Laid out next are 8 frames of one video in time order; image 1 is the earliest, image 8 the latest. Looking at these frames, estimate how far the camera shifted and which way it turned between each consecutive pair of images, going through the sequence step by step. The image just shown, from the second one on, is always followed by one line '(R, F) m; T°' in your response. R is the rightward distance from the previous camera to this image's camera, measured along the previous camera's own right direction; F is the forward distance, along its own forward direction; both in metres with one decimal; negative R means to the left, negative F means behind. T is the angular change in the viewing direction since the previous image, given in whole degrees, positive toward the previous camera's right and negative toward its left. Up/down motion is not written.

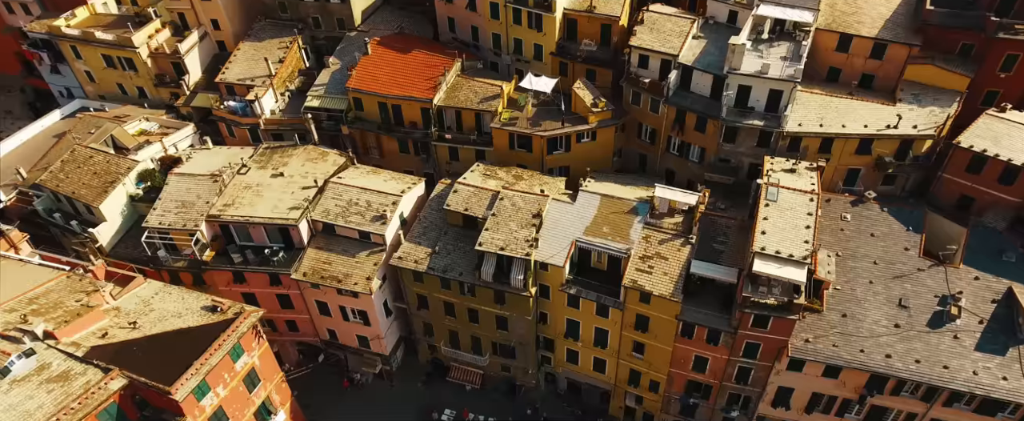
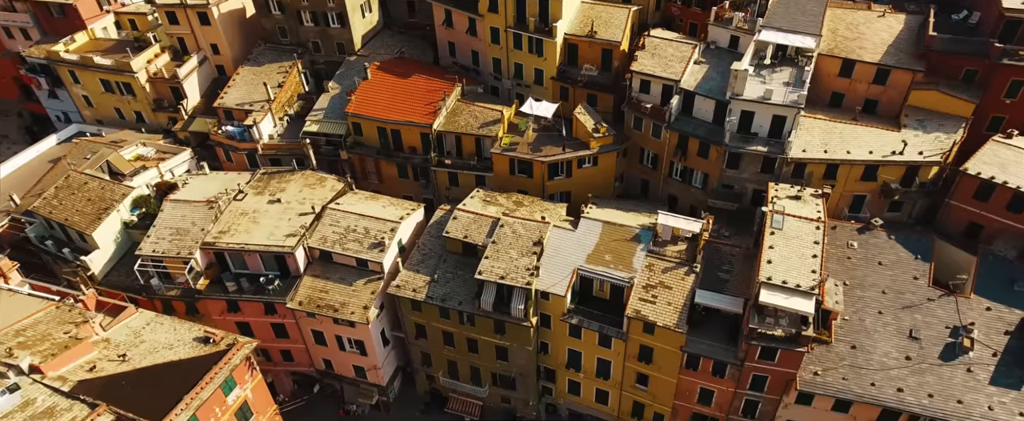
(0.0, +0.8) m; 0°
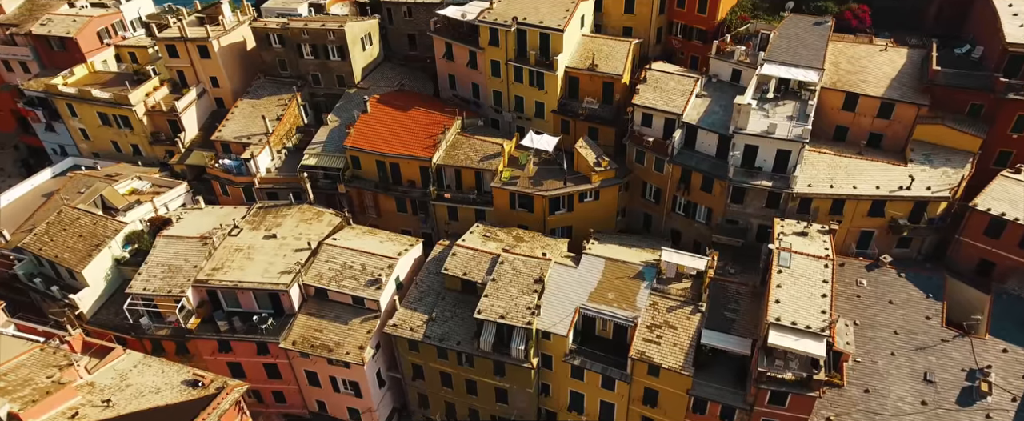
(0.0, +1.1) m; 0°
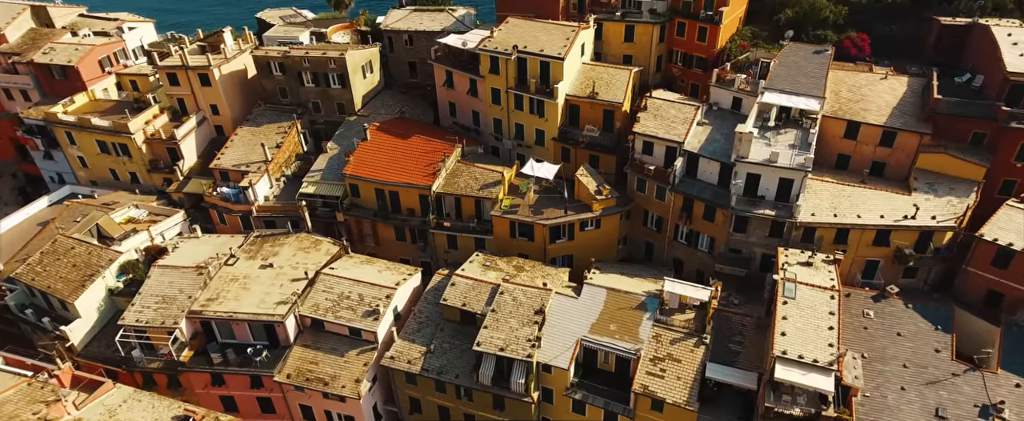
(0.0, +0.6) m; 0°
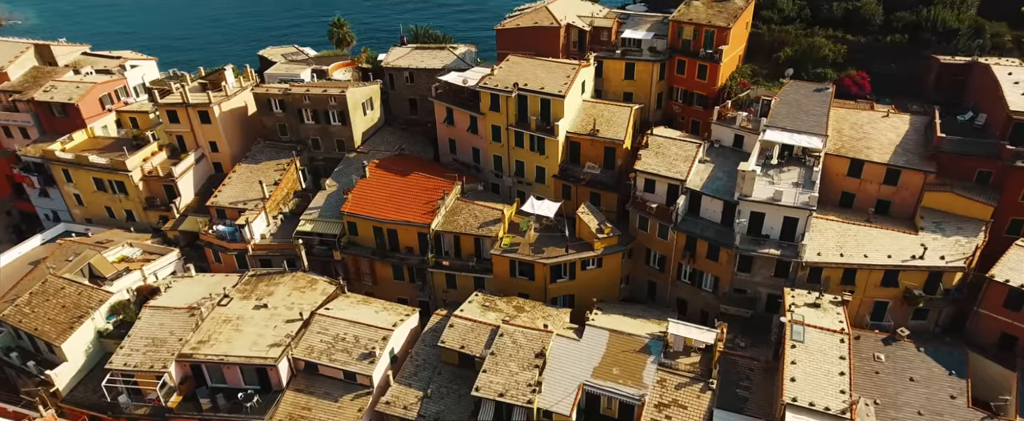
(0.0, +0.9) m; 0°
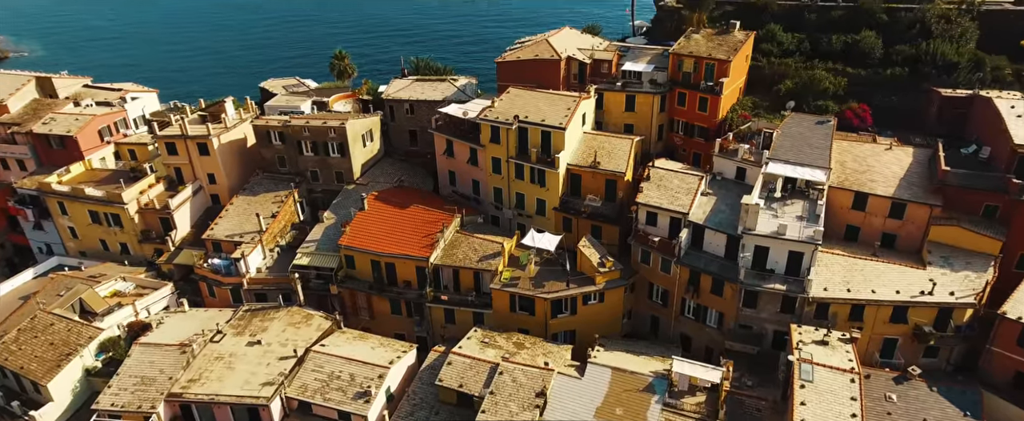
(0.0, +0.9) m; 0°
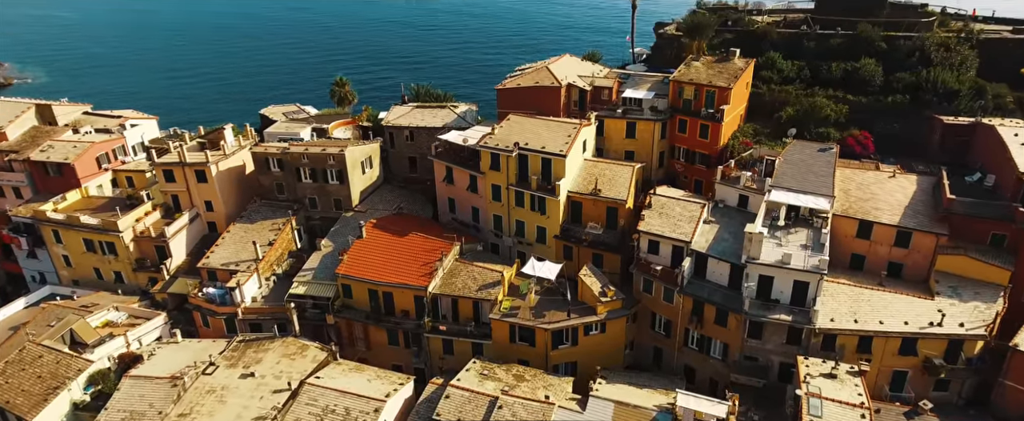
(0.0, +0.9) m; 0°
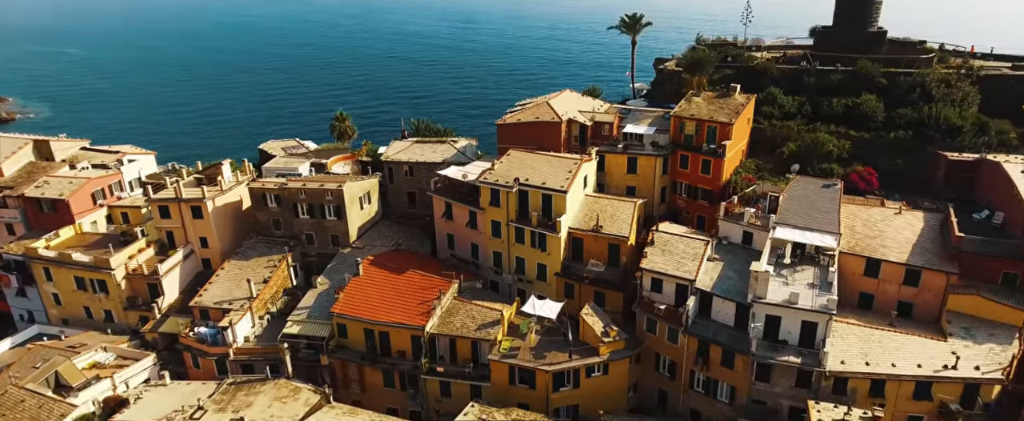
(0.0, +1.2) m; 0°
